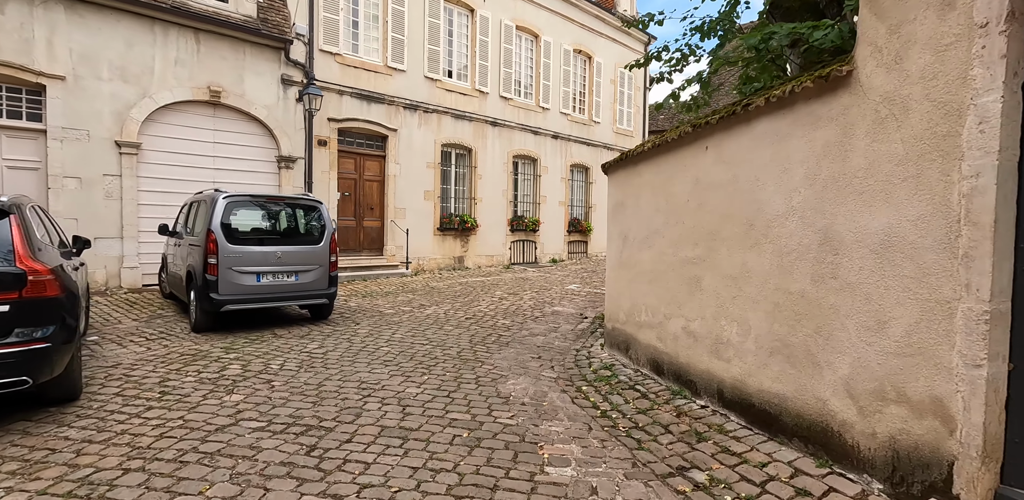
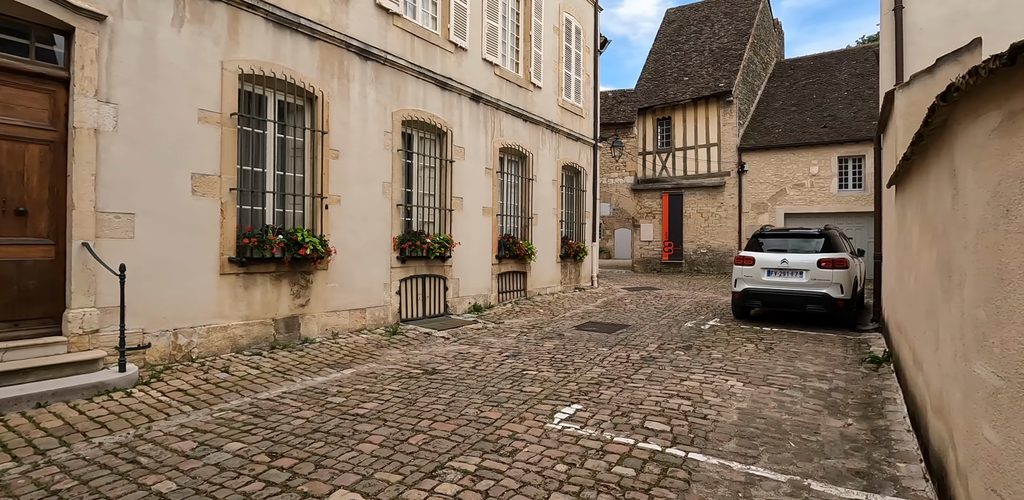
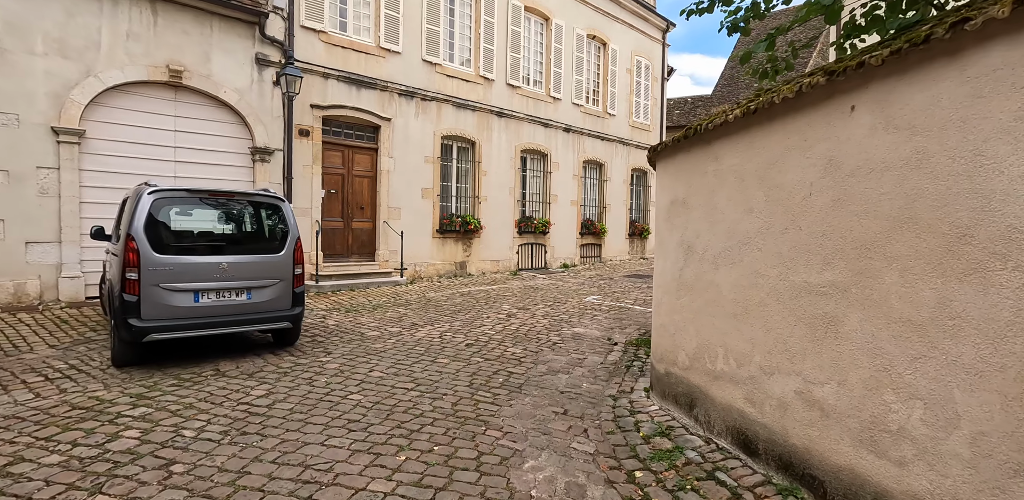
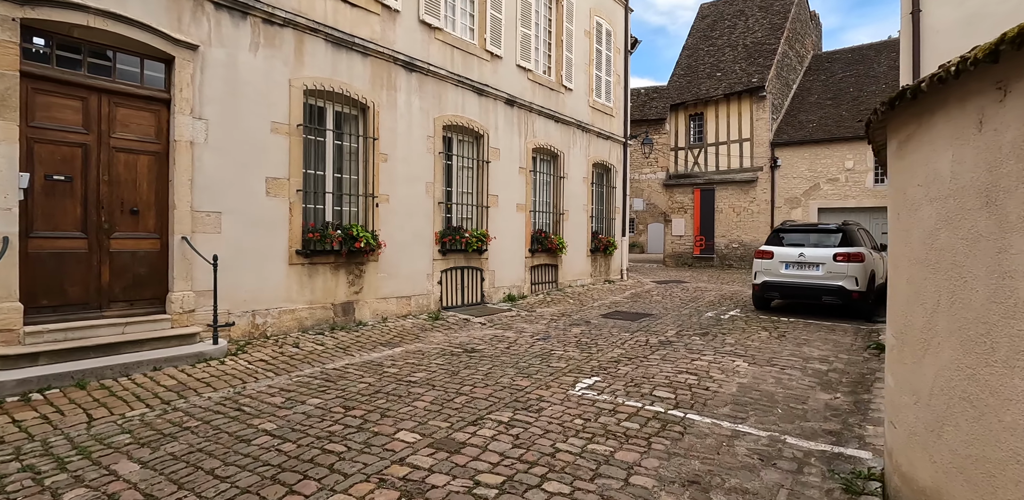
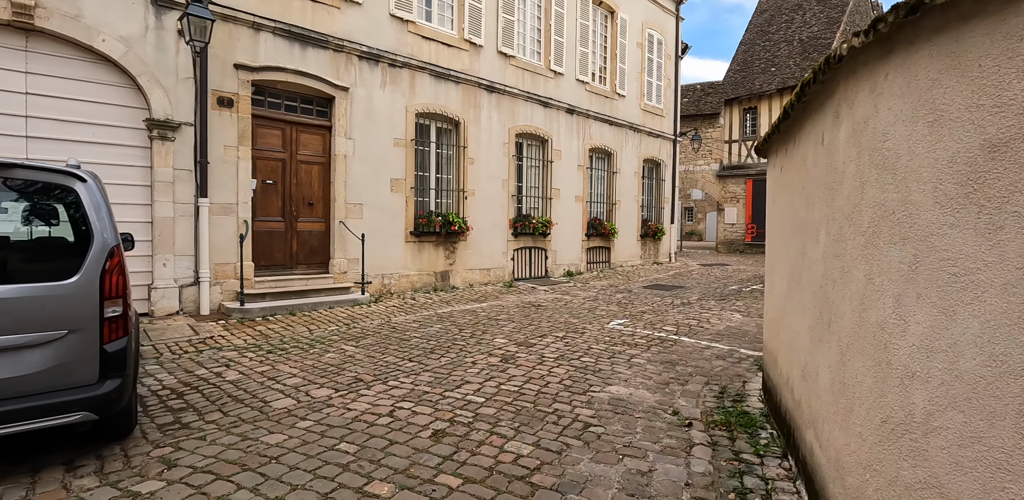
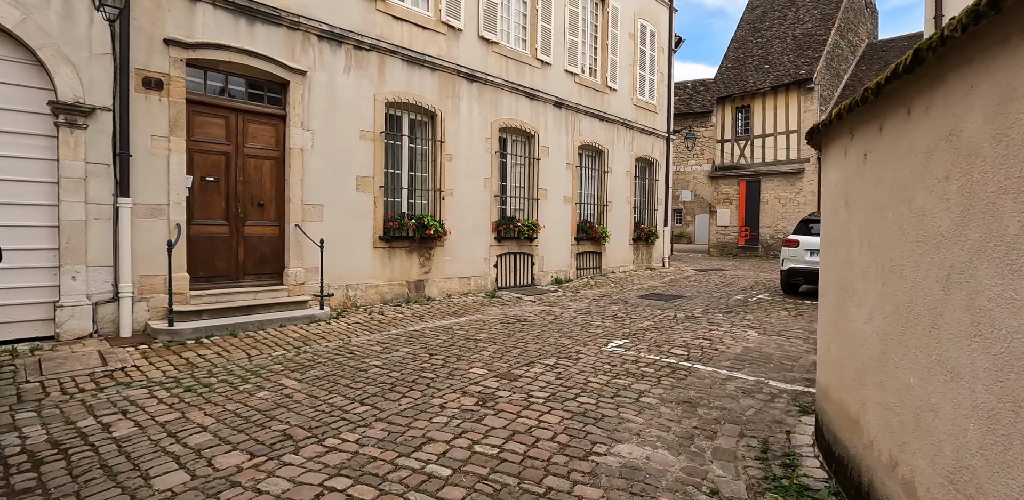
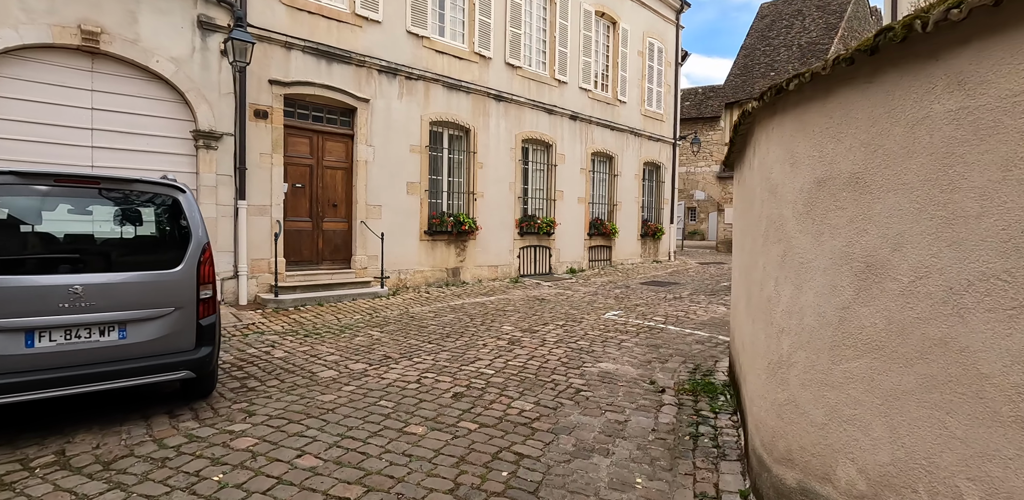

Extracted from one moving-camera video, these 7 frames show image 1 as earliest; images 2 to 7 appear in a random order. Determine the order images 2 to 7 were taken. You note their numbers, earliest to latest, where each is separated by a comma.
3, 7, 5, 6, 4, 2
